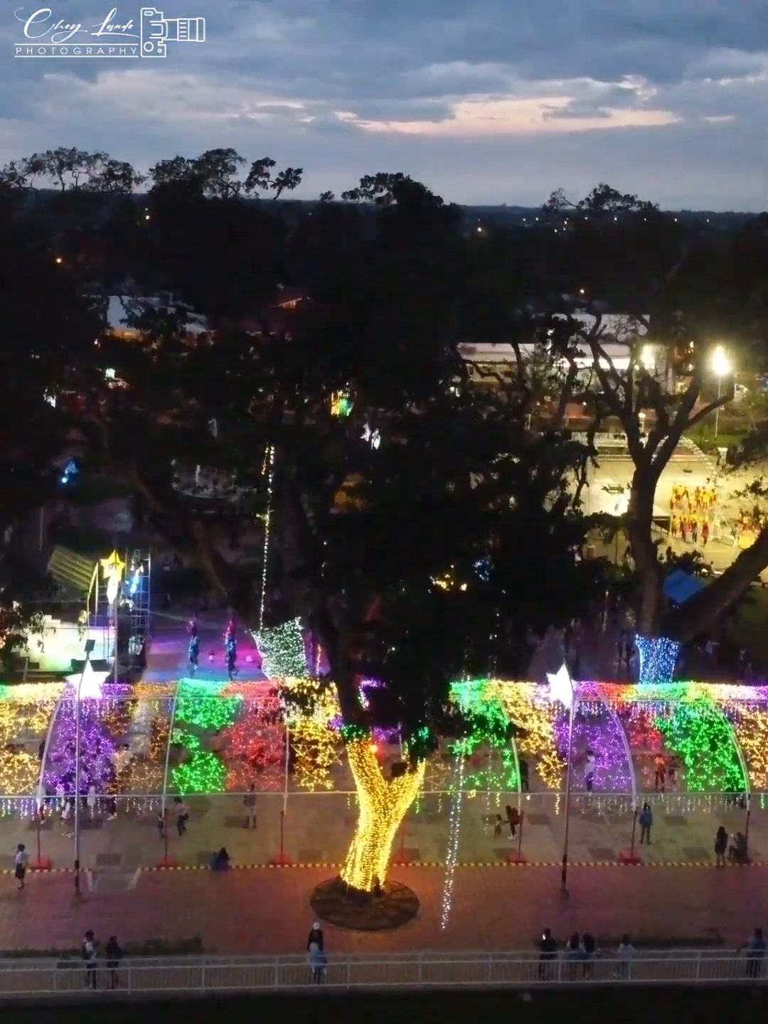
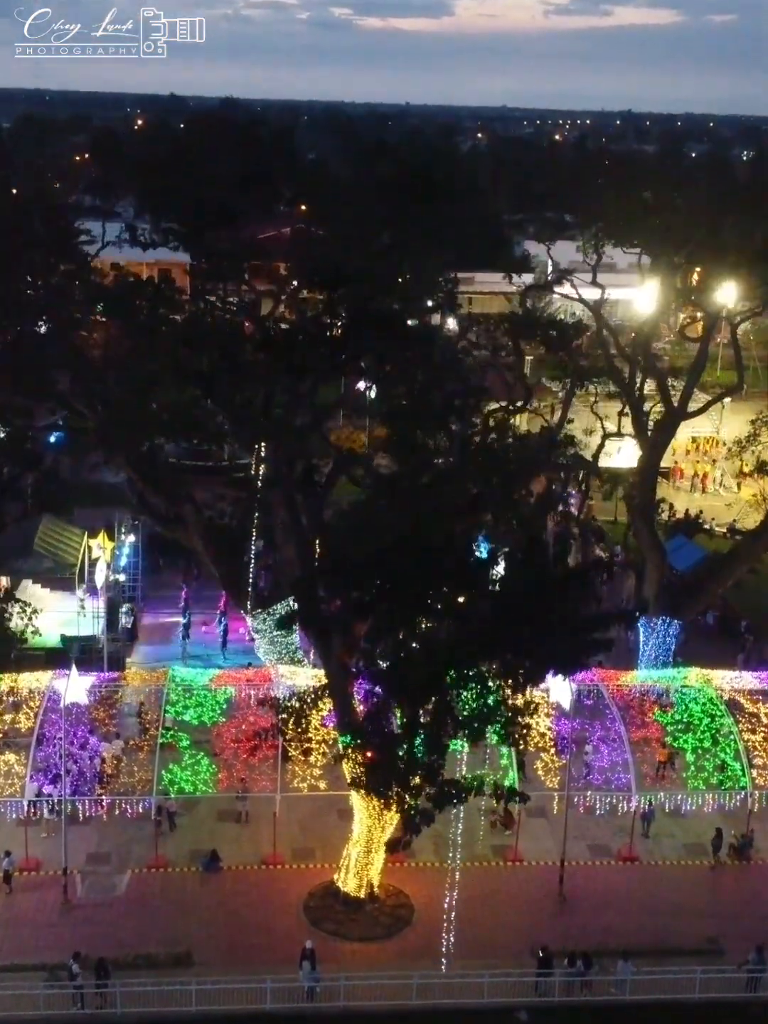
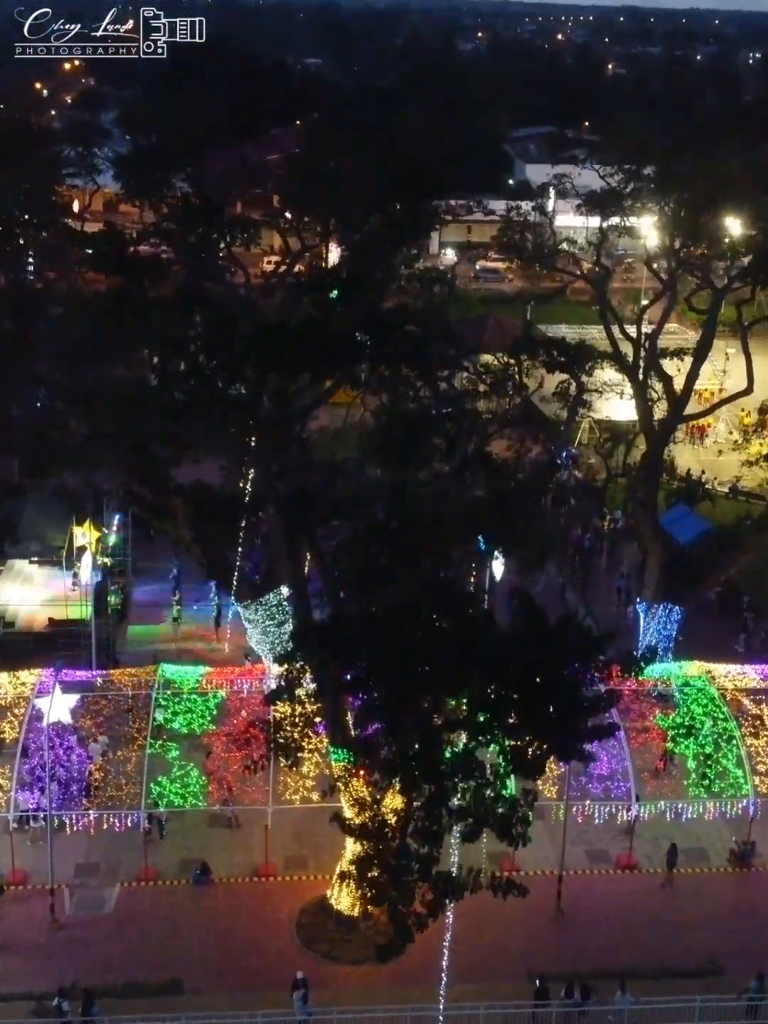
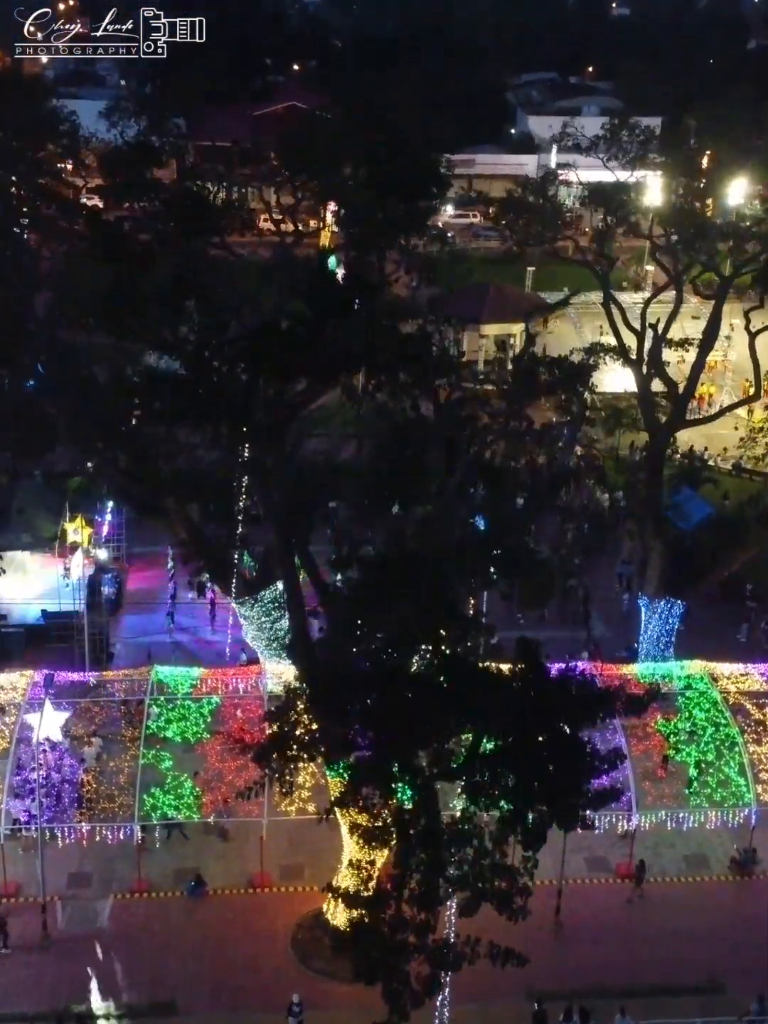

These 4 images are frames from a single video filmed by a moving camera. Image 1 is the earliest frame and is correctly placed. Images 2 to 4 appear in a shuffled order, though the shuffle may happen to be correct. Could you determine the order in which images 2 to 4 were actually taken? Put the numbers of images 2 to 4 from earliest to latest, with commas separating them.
2, 3, 4
